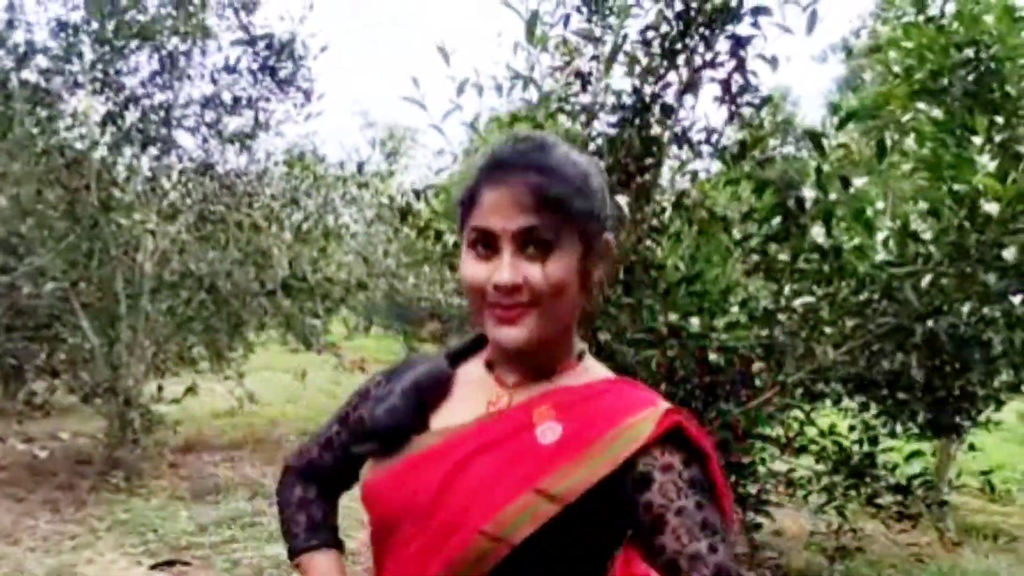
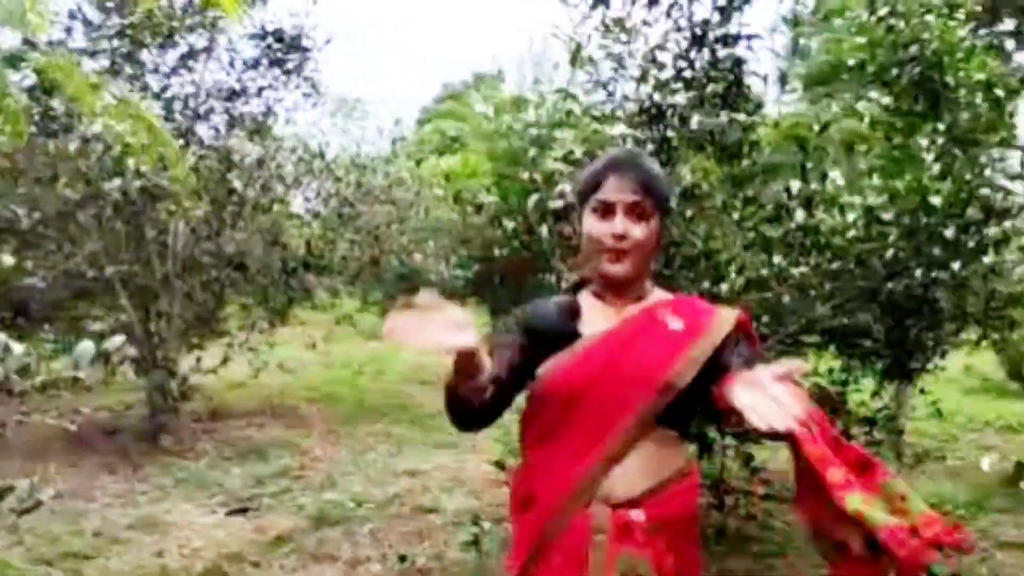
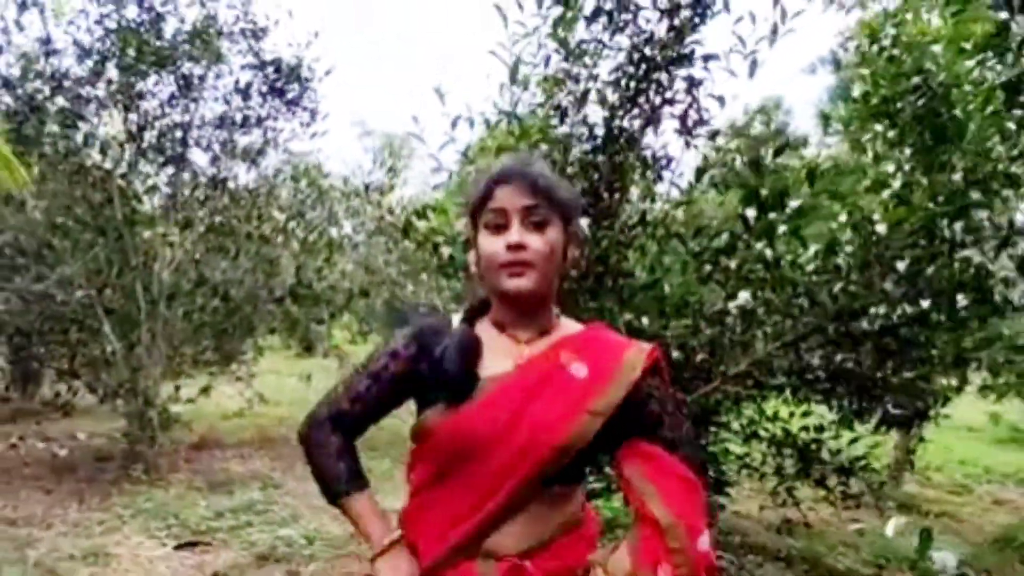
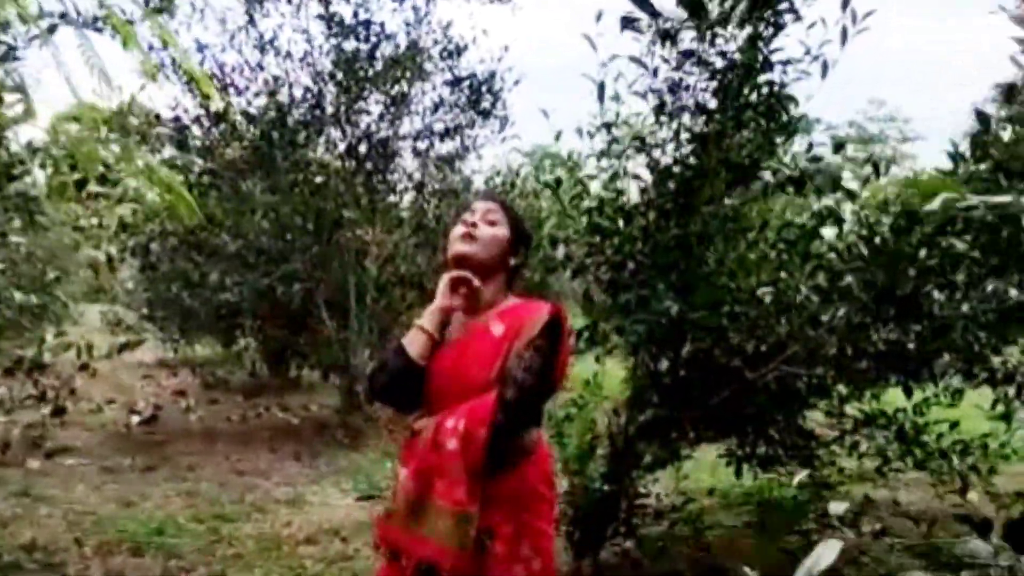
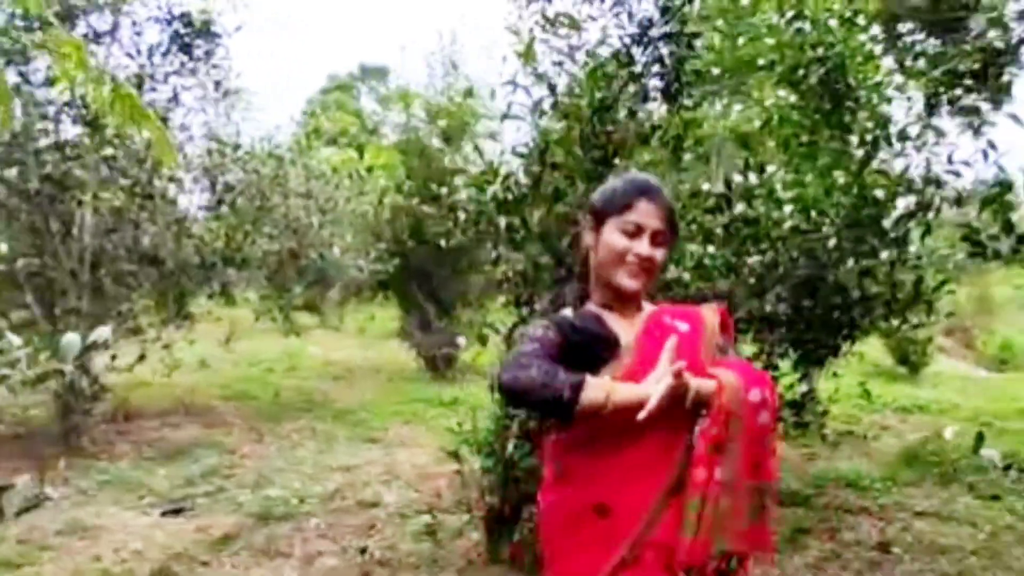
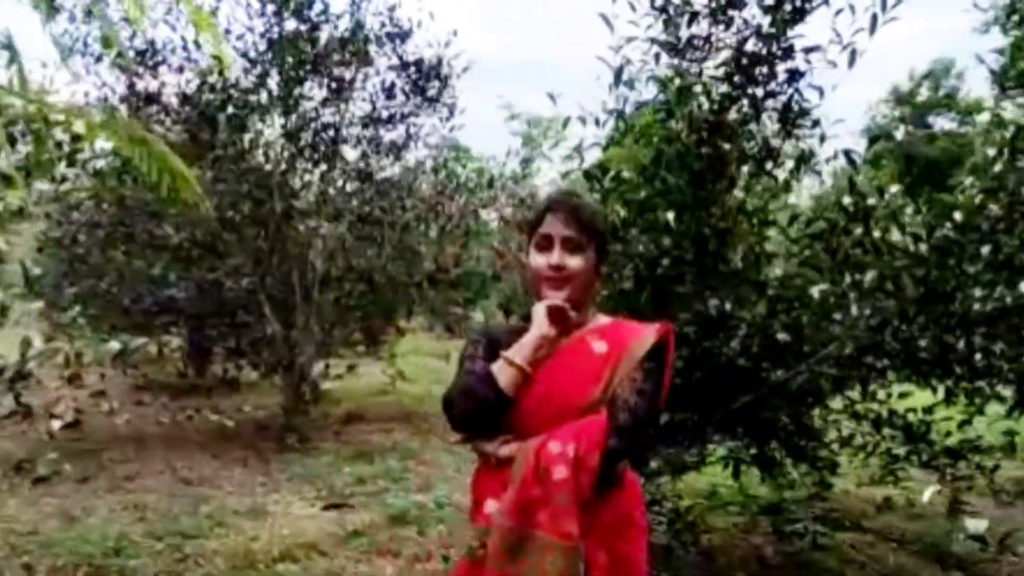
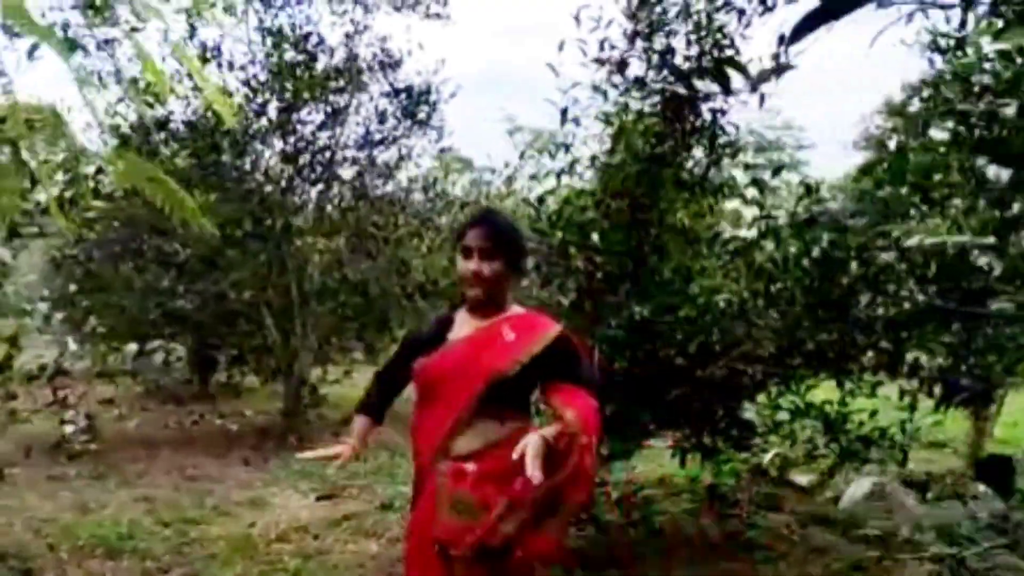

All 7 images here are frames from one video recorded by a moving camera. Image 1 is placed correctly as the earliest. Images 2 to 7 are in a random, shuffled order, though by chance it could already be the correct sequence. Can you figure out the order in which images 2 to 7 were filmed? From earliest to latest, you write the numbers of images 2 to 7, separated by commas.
3, 7, 4, 6, 2, 5
